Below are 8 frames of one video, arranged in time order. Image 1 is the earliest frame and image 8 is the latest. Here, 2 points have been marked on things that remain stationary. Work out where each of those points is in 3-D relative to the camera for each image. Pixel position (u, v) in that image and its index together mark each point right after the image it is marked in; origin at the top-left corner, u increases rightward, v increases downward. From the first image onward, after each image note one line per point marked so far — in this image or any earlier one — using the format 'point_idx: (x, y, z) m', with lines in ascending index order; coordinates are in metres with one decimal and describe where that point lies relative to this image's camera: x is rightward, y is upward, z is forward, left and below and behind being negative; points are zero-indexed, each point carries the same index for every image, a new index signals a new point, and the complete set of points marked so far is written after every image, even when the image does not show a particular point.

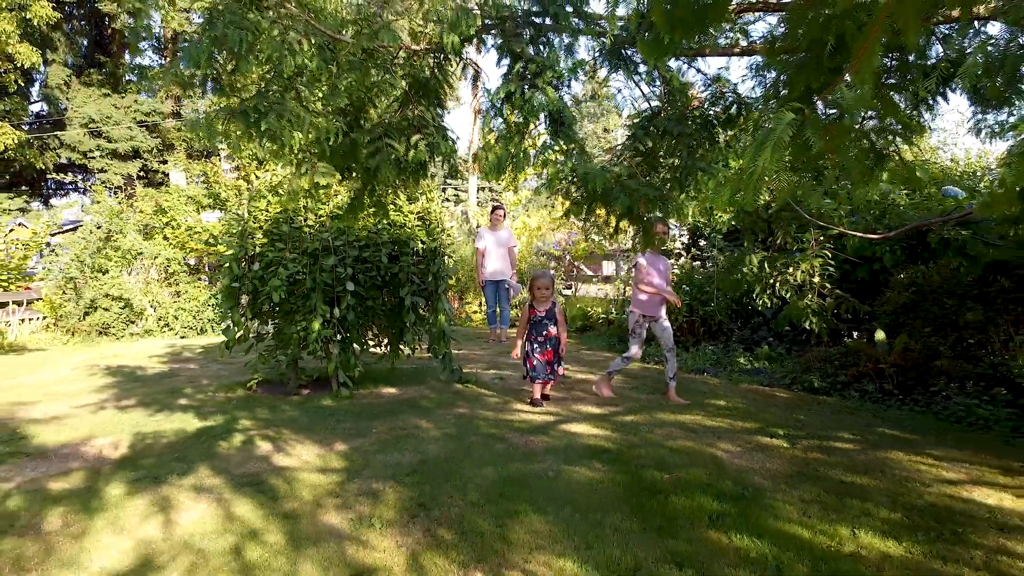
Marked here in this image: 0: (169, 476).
0: (-1.8, -1.0, +3.4) m
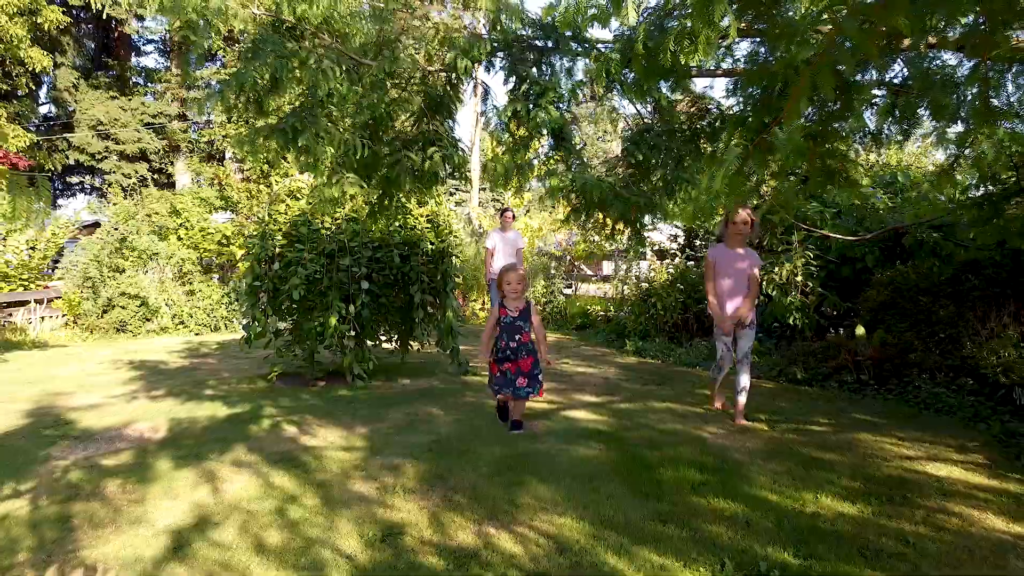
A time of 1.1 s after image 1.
0: (-1.8, -1.0, +3.8) m
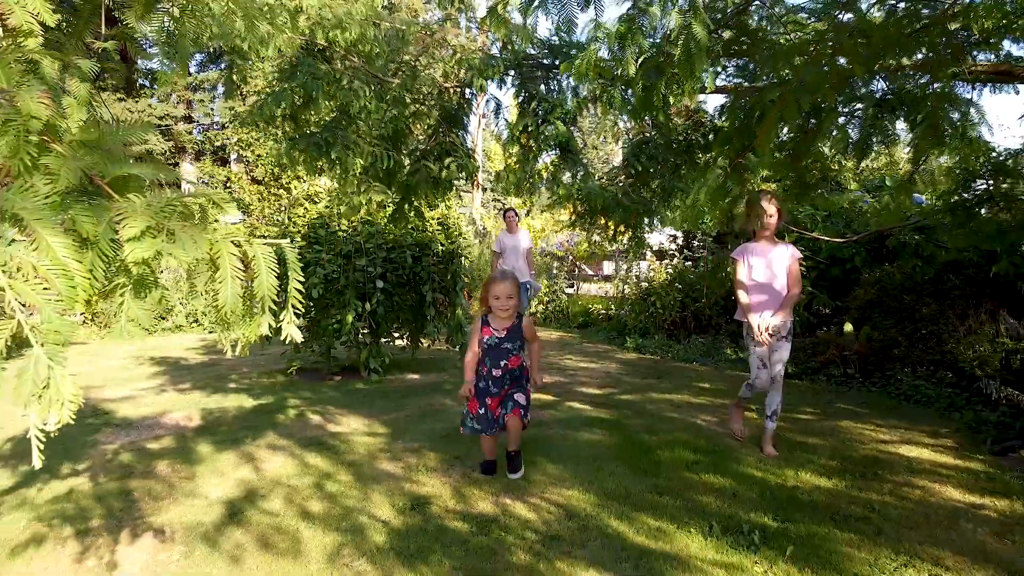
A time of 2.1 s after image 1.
0: (-1.7, -1.0, +4.1) m
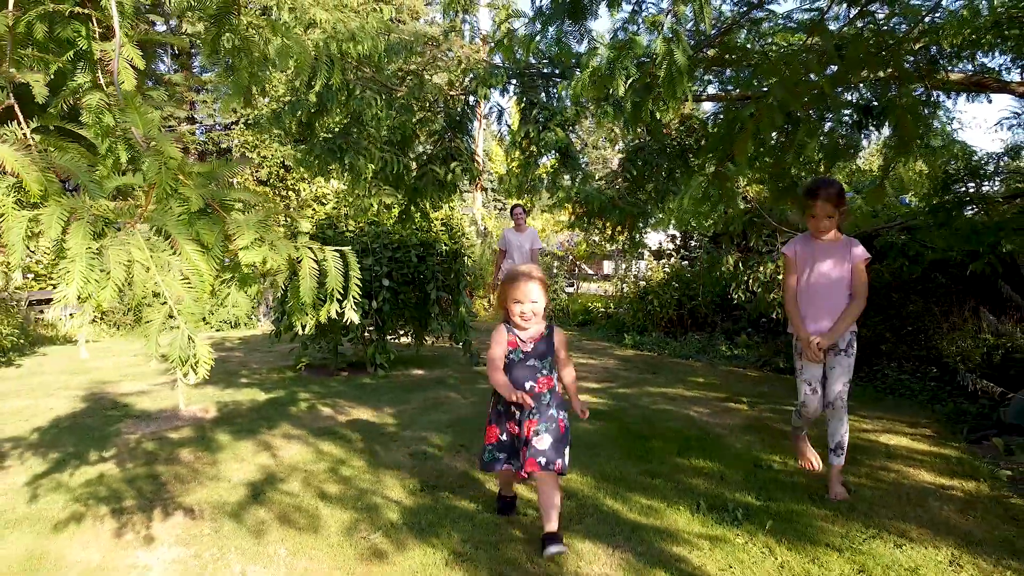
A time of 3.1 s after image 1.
0: (-1.7, -0.9, +4.3) m
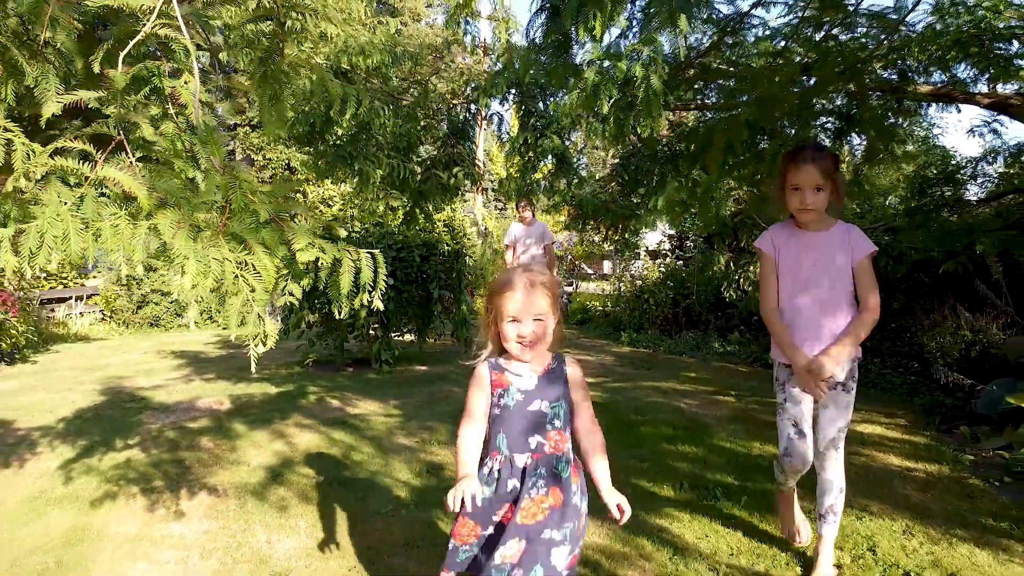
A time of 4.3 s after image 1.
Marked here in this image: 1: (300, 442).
0: (-1.7, -0.9, +4.6) m
1: (-1.3, -1.0, +4.0) m
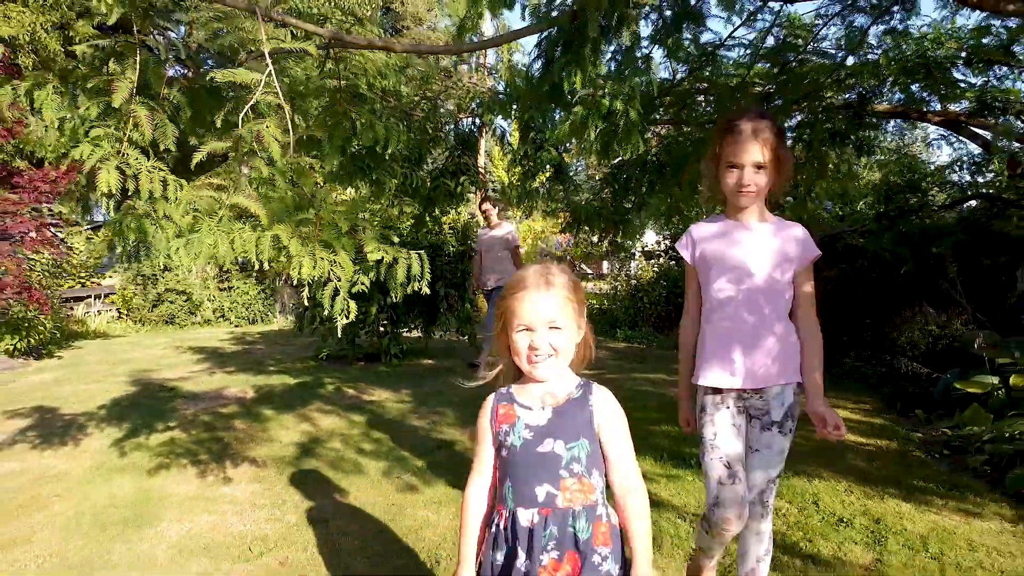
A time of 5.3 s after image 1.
0: (-1.7, -0.9, +5.0) m
1: (-1.3, -0.9, +4.4) m
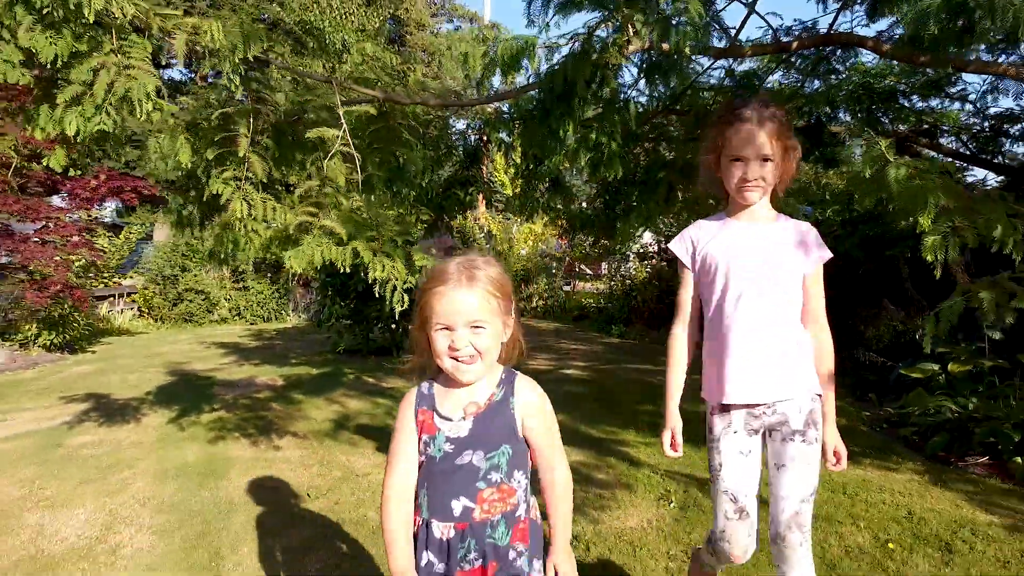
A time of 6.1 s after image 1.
0: (-1.7, -0.9, +5.7) m
1: (-1.3, -0.9, +5.0) m
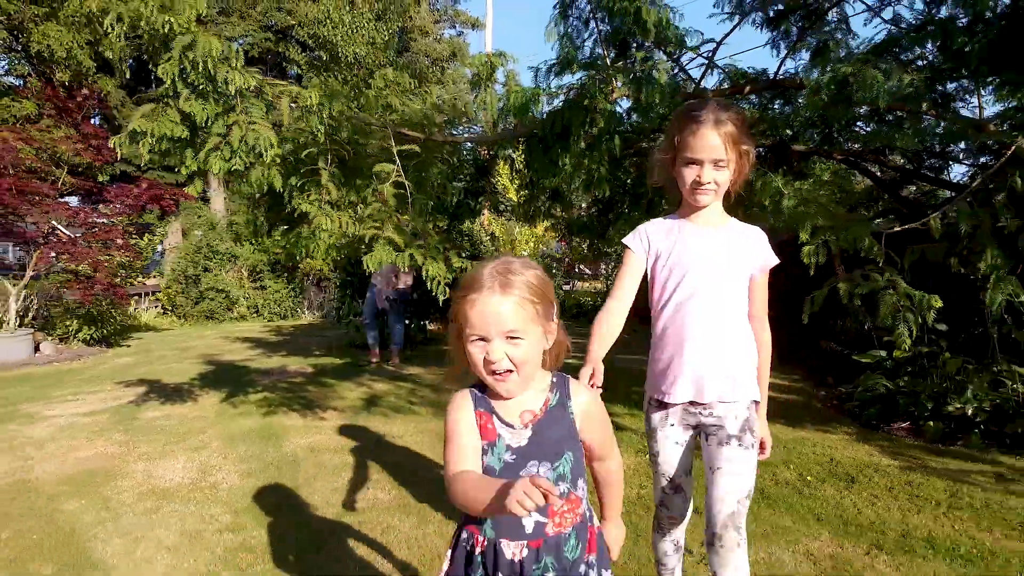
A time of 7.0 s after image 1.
0: (-1.6, -0.9, +6.4) m
1: (-1.2, -0.9, +5.8) m
